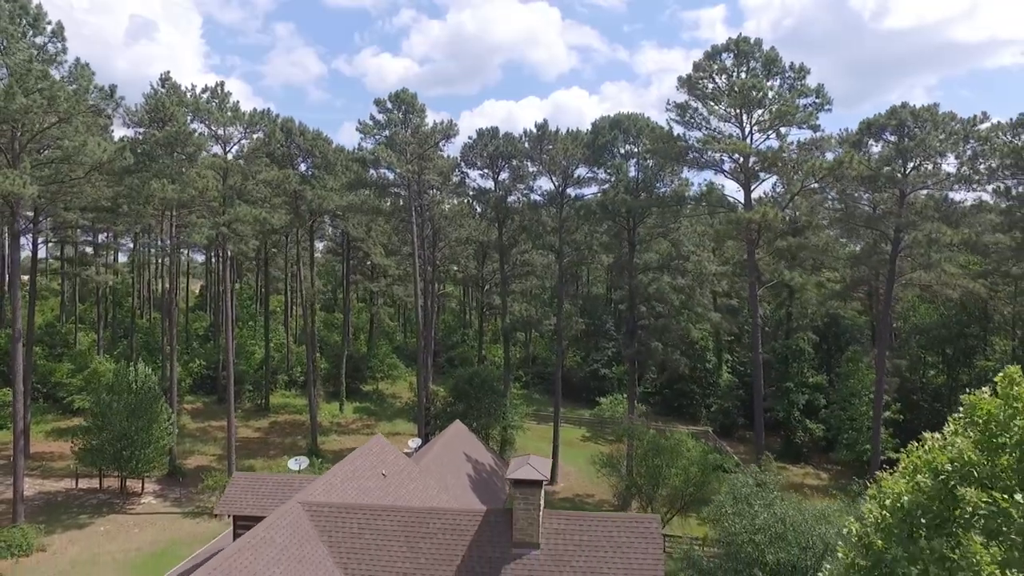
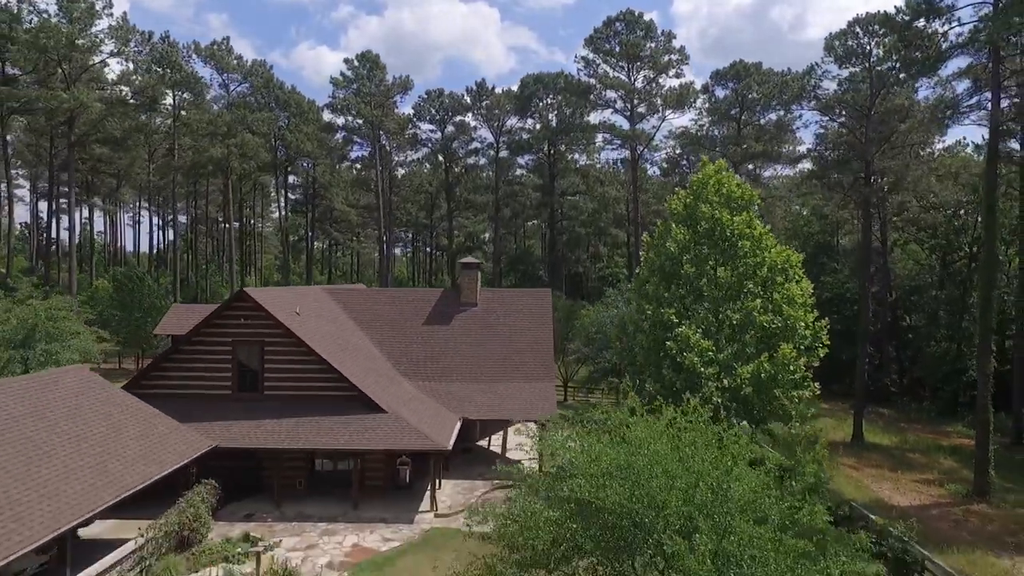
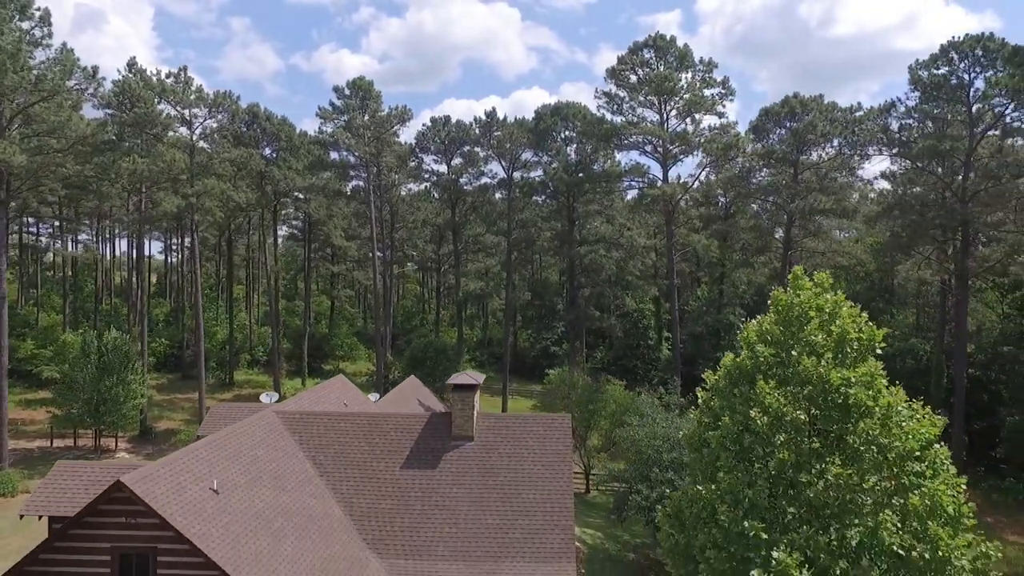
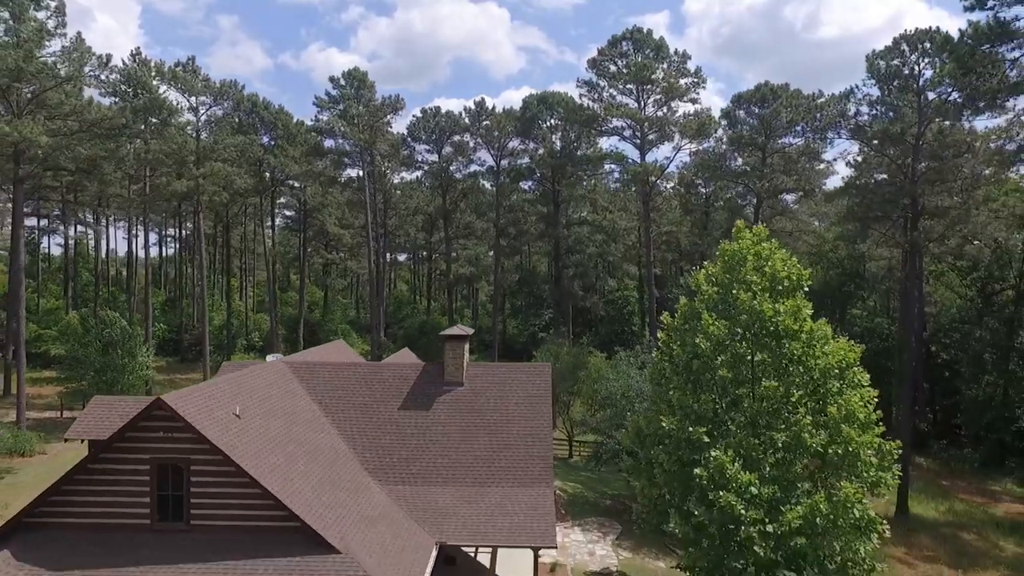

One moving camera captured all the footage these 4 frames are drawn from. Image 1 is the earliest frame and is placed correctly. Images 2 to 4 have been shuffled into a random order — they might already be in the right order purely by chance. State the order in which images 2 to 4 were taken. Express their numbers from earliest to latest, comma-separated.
3, 4, 2
